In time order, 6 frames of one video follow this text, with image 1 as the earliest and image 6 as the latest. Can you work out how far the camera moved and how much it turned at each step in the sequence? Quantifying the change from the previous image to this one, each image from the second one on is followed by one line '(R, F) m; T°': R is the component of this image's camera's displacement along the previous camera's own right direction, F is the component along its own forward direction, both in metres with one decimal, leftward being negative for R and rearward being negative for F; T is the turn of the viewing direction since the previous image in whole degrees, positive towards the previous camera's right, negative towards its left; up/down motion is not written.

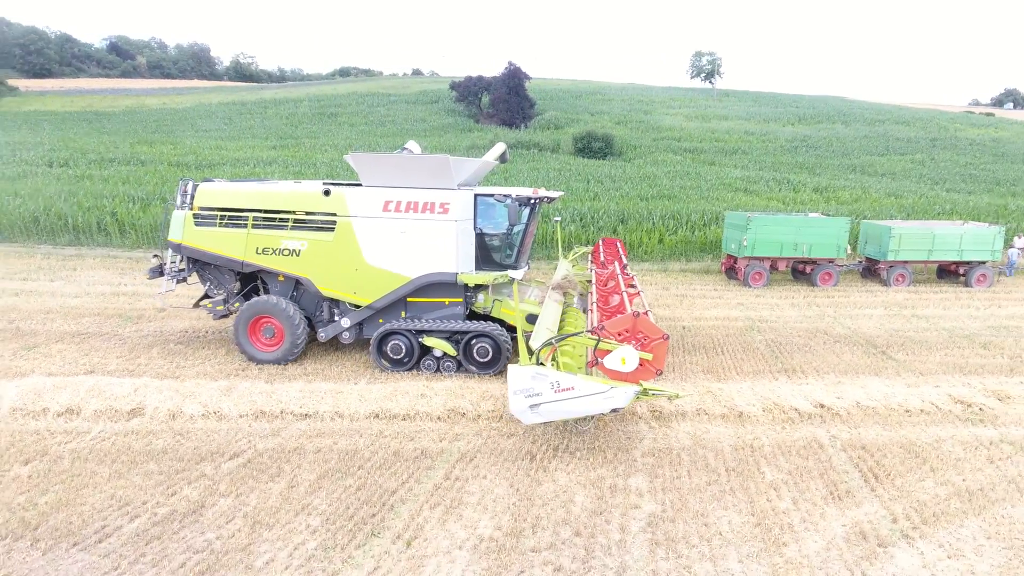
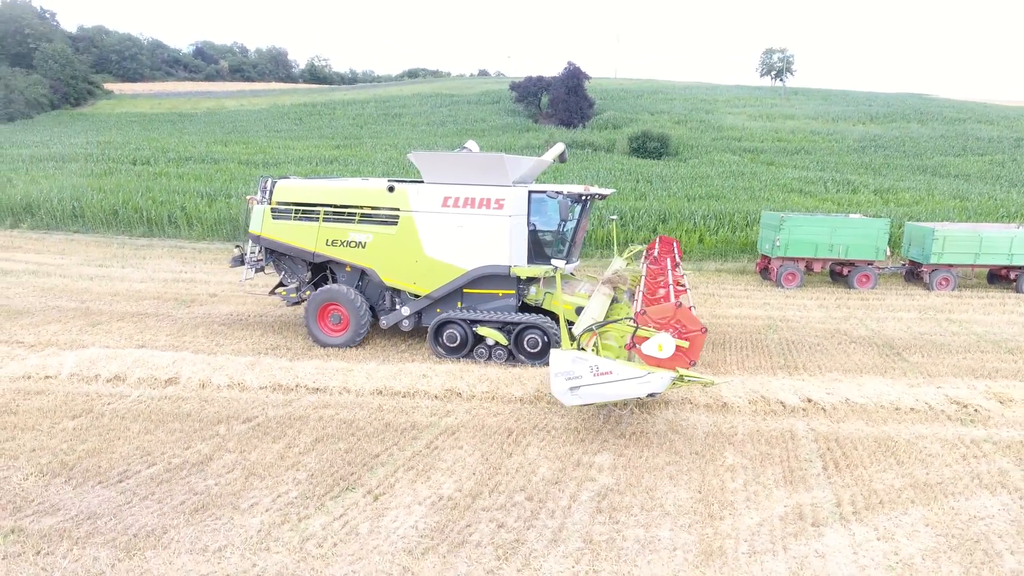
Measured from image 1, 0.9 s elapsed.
(+0.7, -0.4) m; -6°
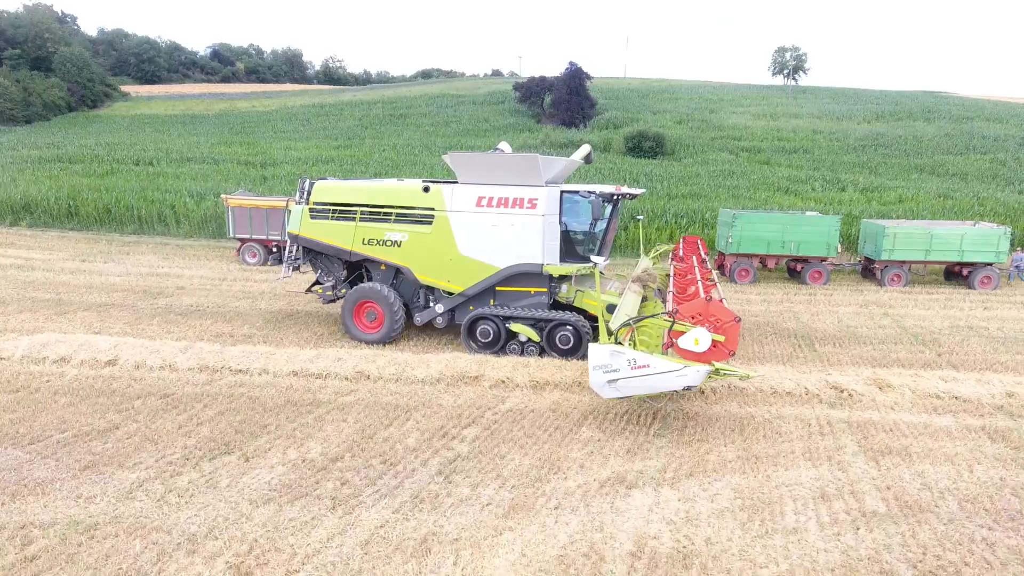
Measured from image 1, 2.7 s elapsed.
(+1.3, -0.5) m; -2°
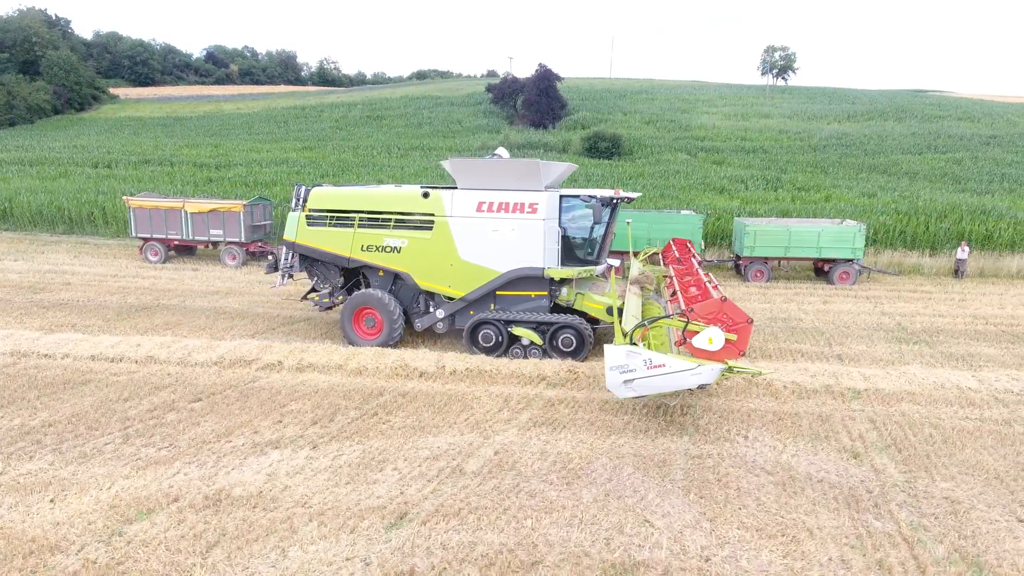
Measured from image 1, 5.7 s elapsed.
(+2.9, -0.8) m; -1°
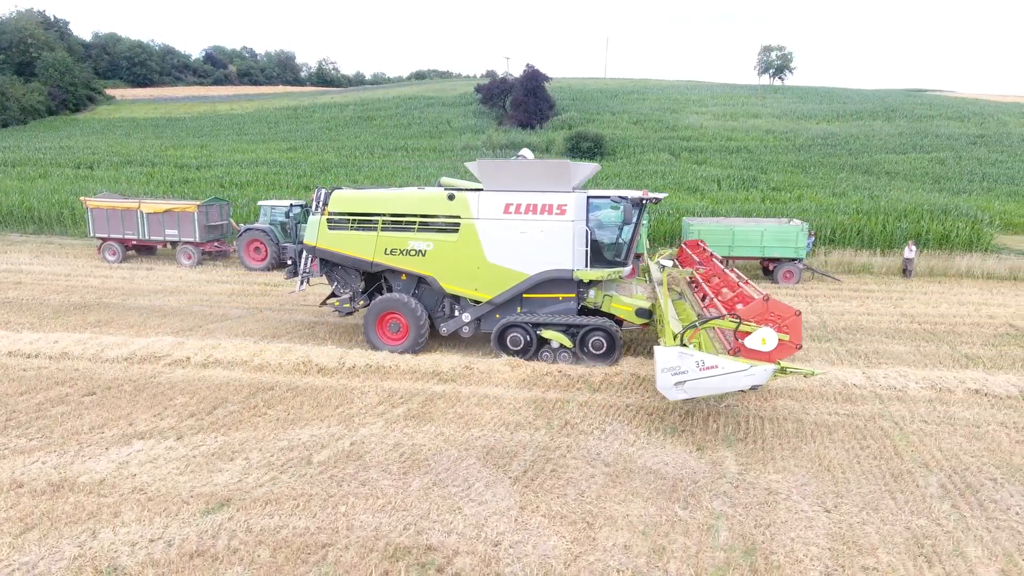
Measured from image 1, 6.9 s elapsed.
(+1.3, -0.2) m; -1°
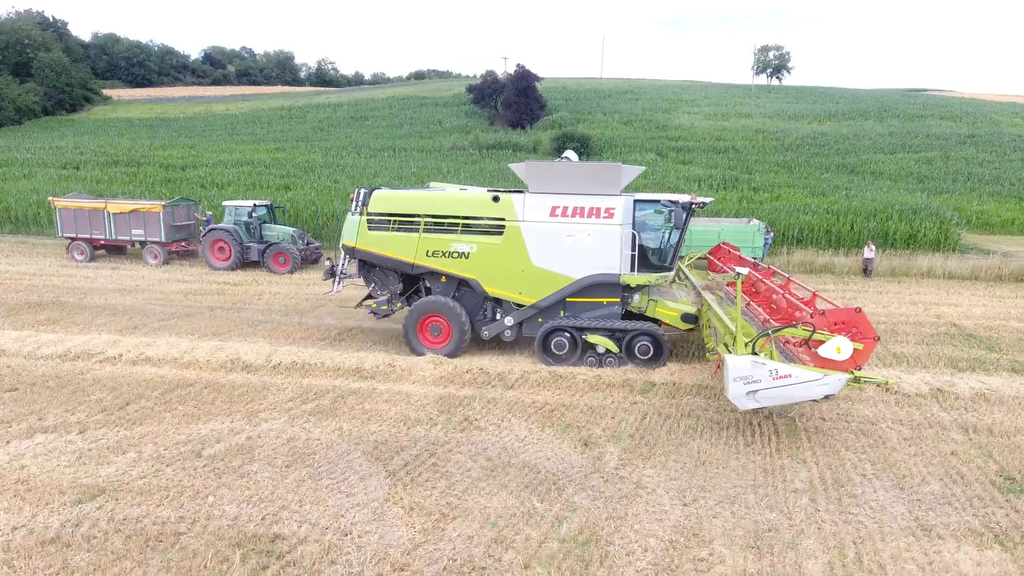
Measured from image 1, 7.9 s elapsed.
(+1.0, -0.2) m; -1°
